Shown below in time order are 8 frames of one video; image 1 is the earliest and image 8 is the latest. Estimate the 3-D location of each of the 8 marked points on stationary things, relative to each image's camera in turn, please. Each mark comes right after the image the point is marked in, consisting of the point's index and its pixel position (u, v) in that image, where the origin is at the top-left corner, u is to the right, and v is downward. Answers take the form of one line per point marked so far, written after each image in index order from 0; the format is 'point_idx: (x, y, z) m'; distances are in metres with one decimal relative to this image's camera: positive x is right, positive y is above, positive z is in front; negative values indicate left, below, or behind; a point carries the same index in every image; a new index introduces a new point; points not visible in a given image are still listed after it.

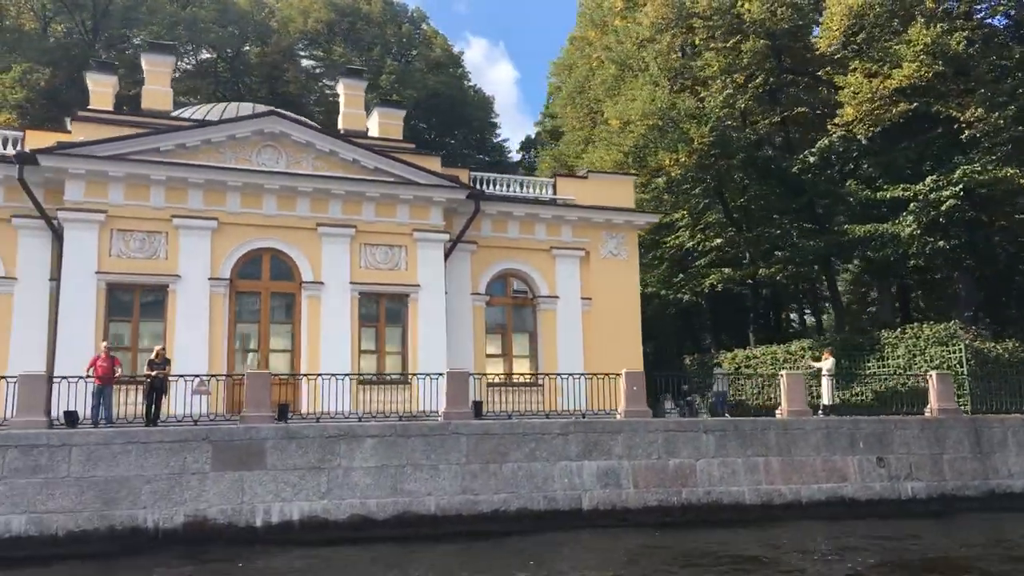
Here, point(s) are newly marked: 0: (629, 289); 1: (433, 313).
0: (+2.5, 0.0, +19.4) m
1: (-1.5, -0.5, +16.9) m
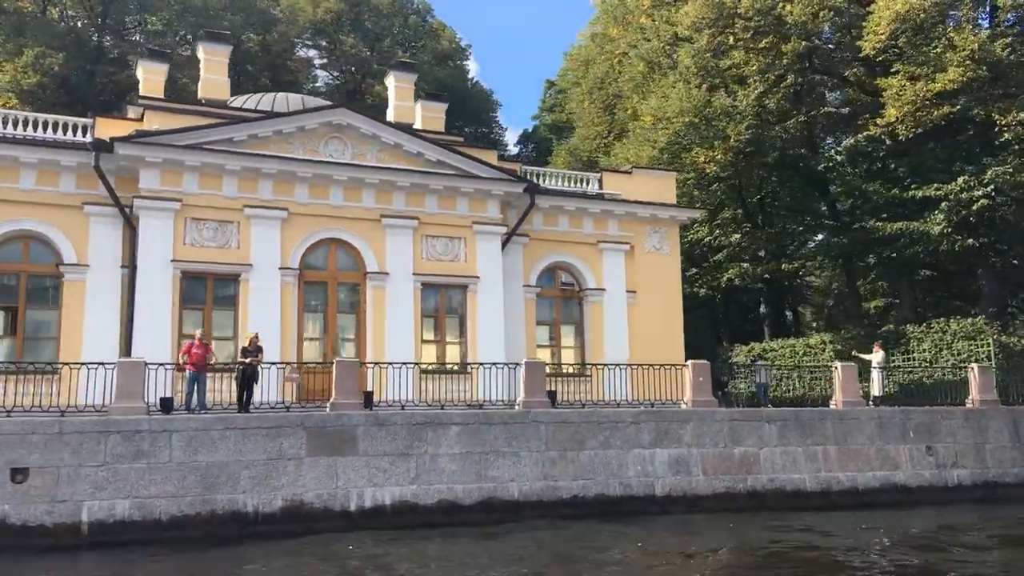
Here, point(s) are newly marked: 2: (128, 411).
0: (+3.4, +0.1, +19.8) m
1: (-0.4, -0.3, +17.2) m
2: (-5.1, -1.6, +12.3) m
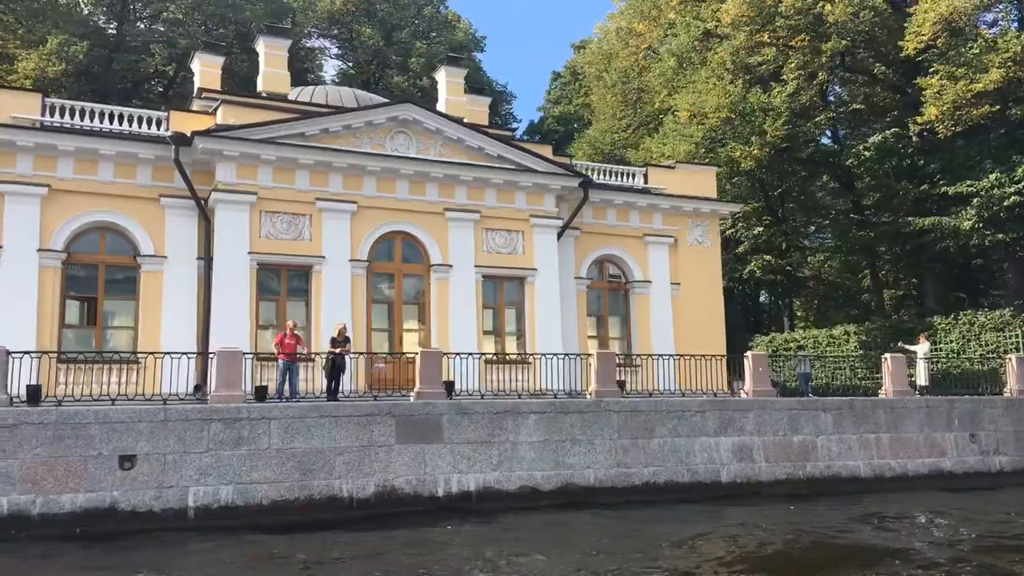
0: (+4.5, +0.3, +20.4) m
1: (+0.7, -0.1, +17.6) m
2: (-3.9, -1.5, +12.6) m
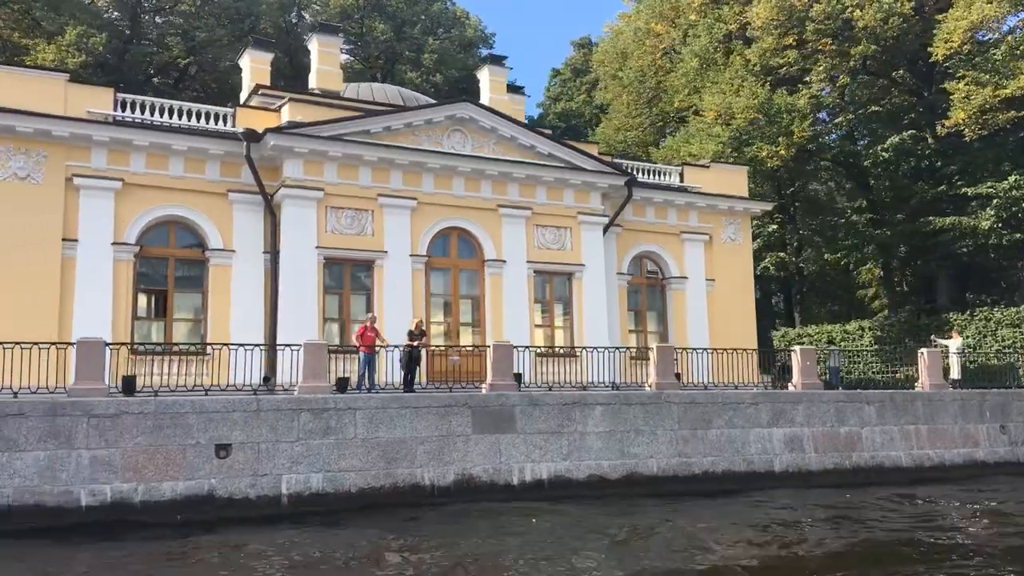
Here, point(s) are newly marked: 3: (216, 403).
0: (+5.3, +0.4, +21.0) m
1: (+1.6, -0.1, +18.1) m
2: (-2.8, -1.4, +13.0) m
3: (-3.9, -1.5, +12.2) m
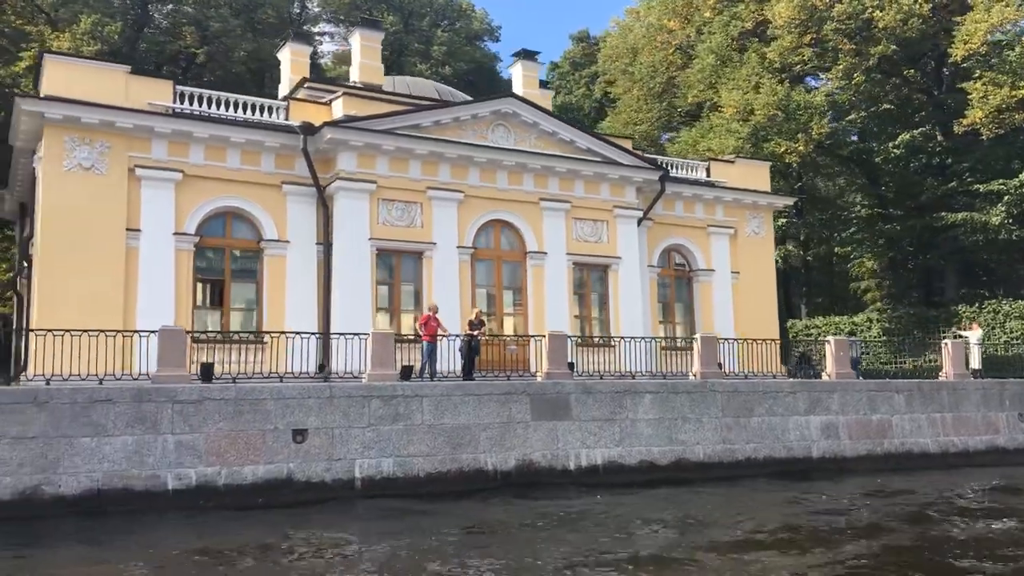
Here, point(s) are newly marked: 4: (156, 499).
0: (+6.0, +0.6, +21.6) m
1: (+2.4, +0.1, +18.6) m
2: (-1.9, -1.3, +13.4) m
3: (-3.0, -1.4, +12.6) m
4: (-4.5, -2.7, +11.6) m
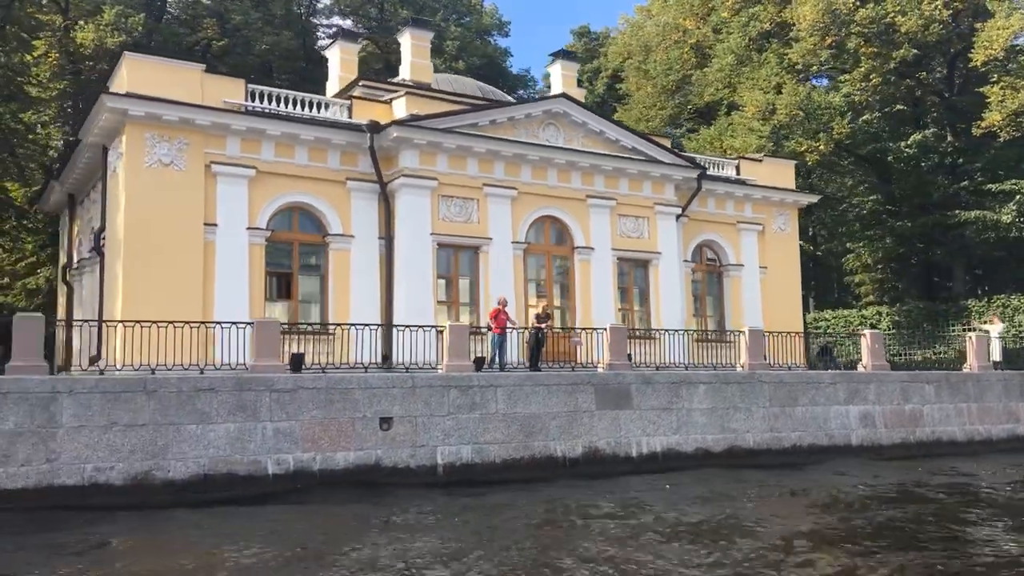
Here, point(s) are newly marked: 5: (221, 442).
0: (+6.8, +0.7, +22.4) m
1: (+3.3, +0.2, +19.3) m
2: (-0.8, -1.2, +13.9) m
3: (-1.9, -1.3, +13.1) m
4: (-3.4, -2.6, +12.2) m
5: (-3.8, -2.0, +12.0) m
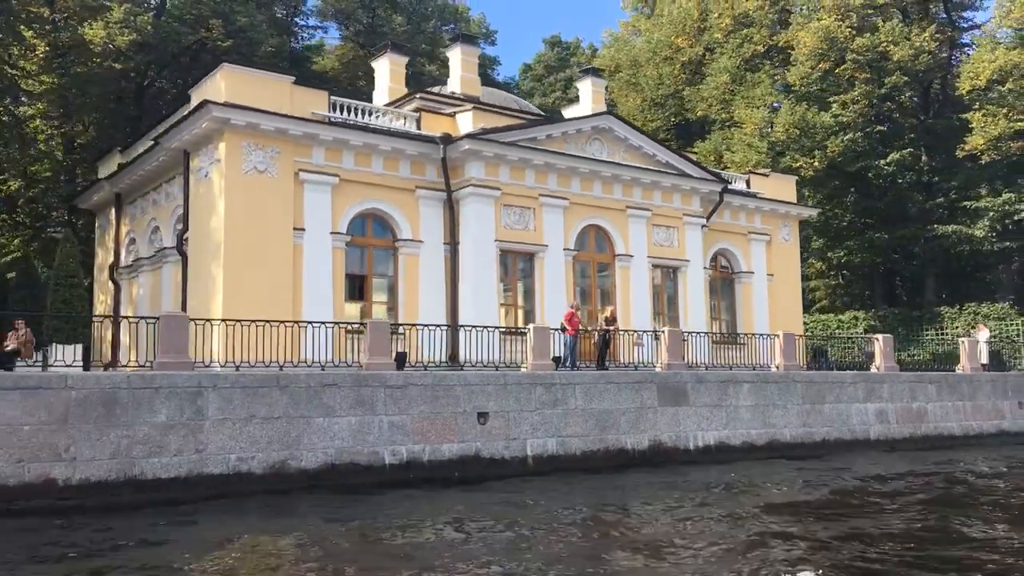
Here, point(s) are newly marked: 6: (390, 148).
0: (+7.4, +0.5, +24.1) m
1: (+4.2, +0.1, +20.8) m
2: (+0.5, -1.3, +15.1) m
3: (-0.5, -1.4, +14.2) m
4: (-1.9, -2.6, +13.1) m
5: (-2.3, -2.0, +12.9) m
6: (-2.2, +2.5, +16.8) m
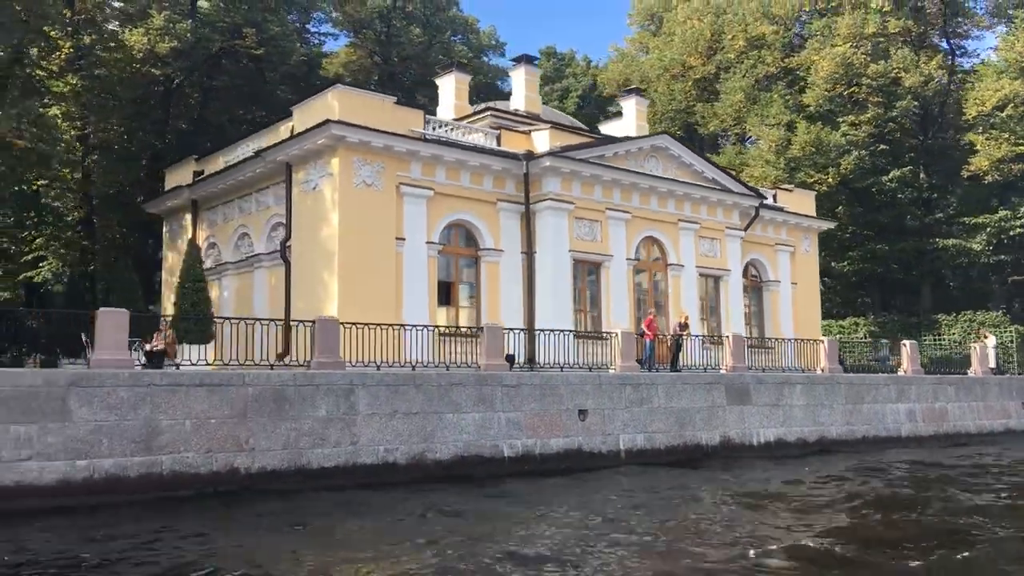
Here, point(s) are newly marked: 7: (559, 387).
0: (+8.5, +0.3, +25.9) m
1: (+5.4, -0.1, +22.3) m
2: (+2.1, -1.4, +16.5) m
3: (+1.1, -1.5, +15.5) m
4: (-0.2, -2.7, +14.3) m
5: (-0.6, -2.2, +14.1) m
6: (-0.7, +2.4, +18.0) m
7: (+0.8, -1.6, +15.3) m
